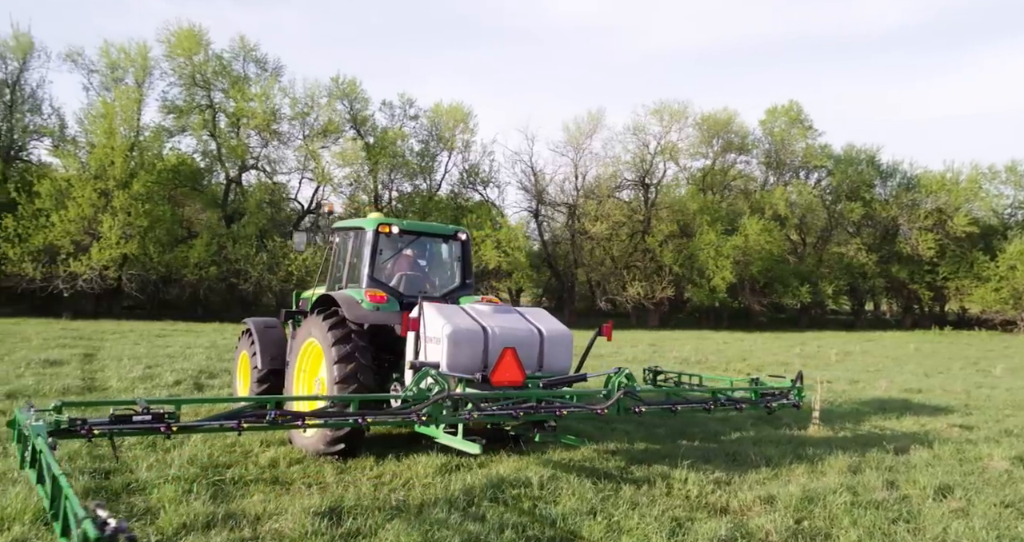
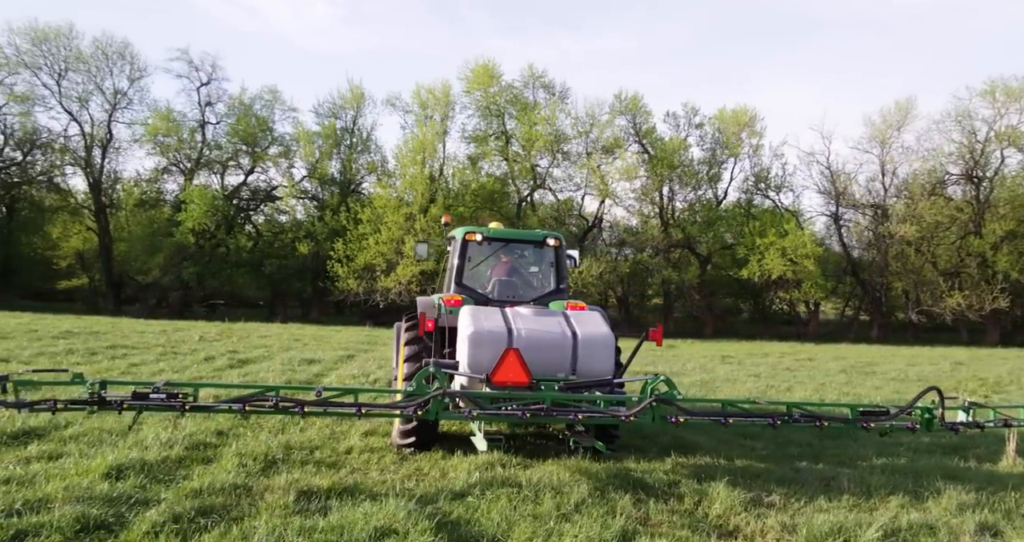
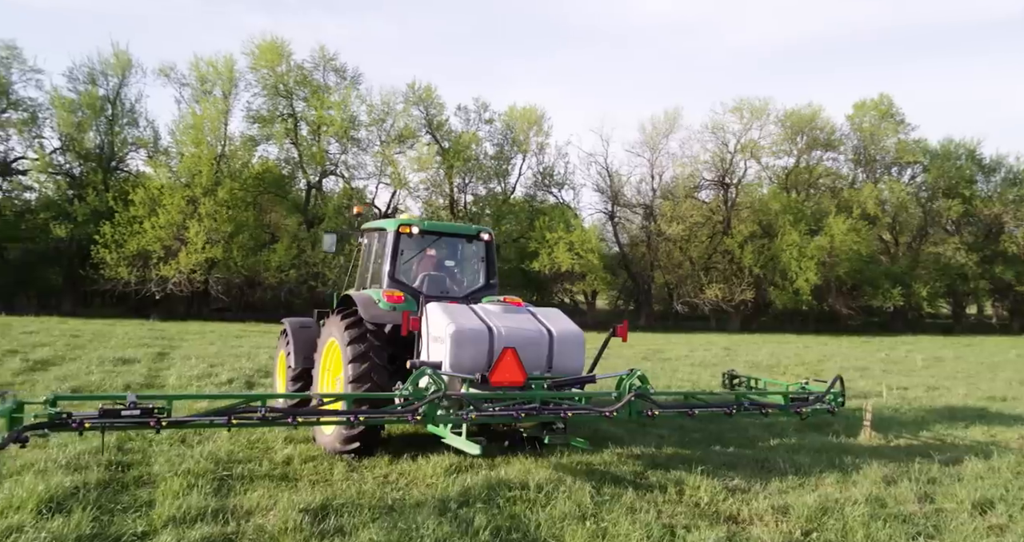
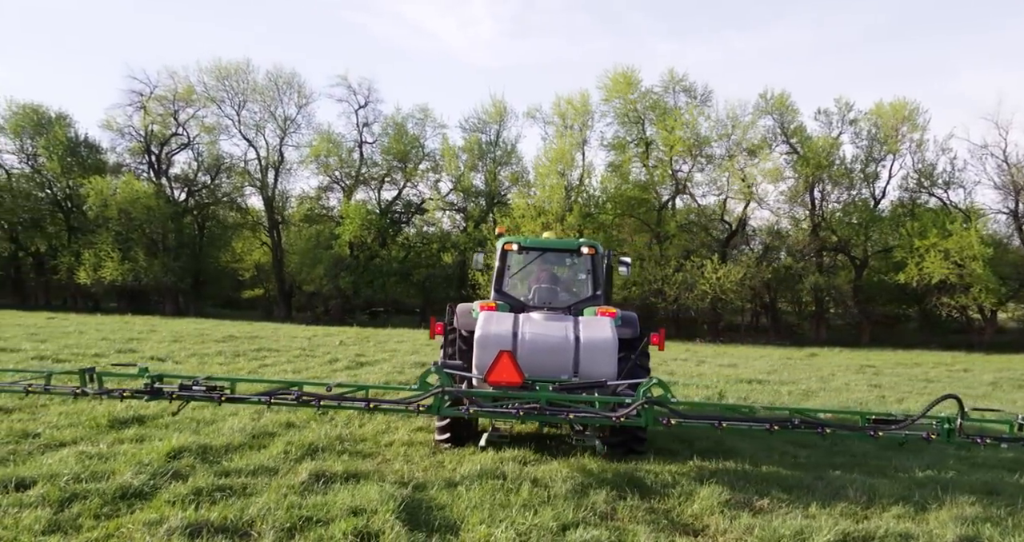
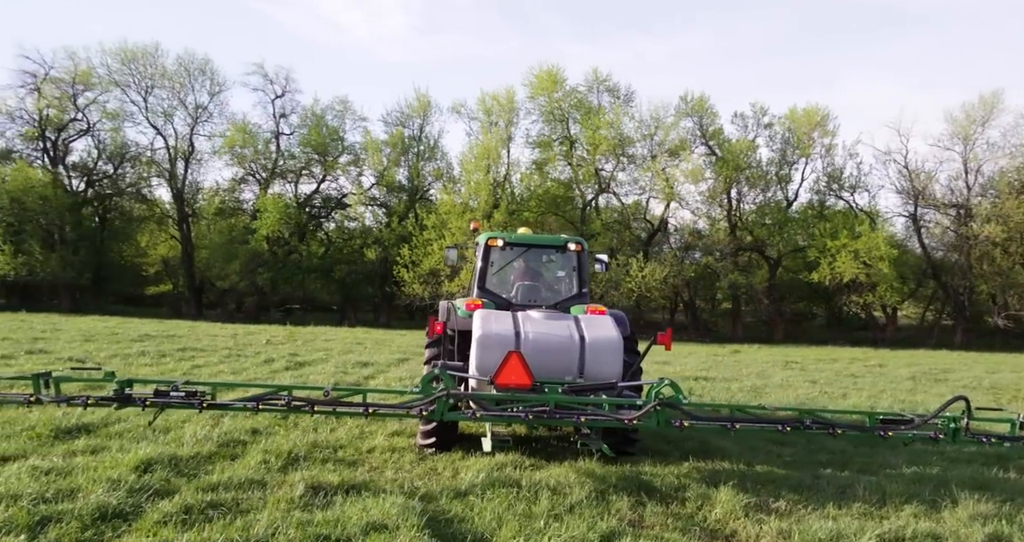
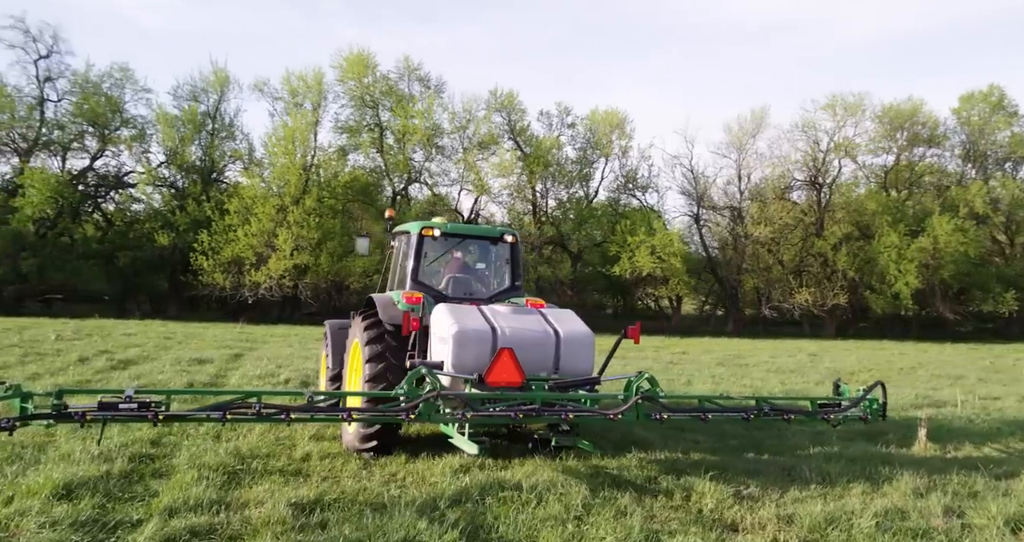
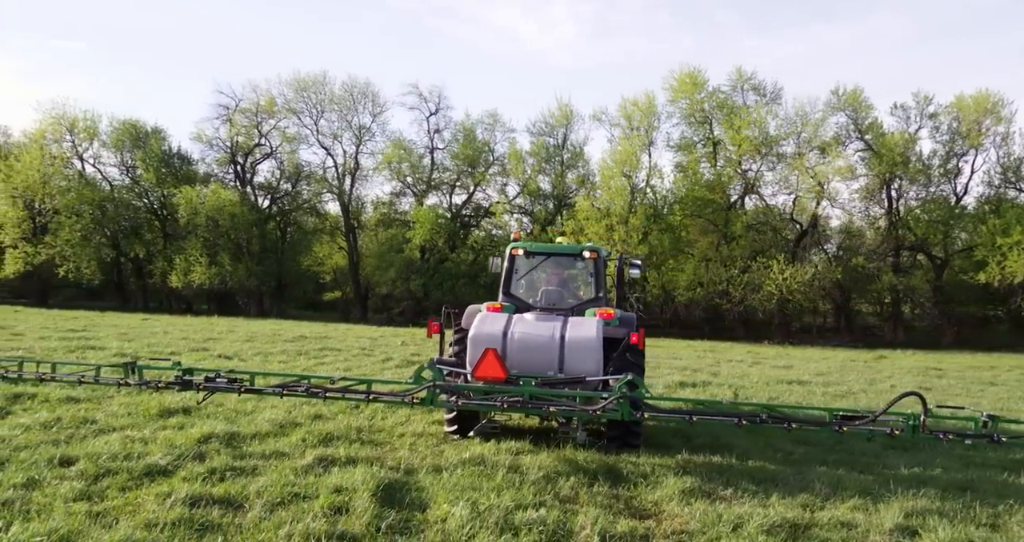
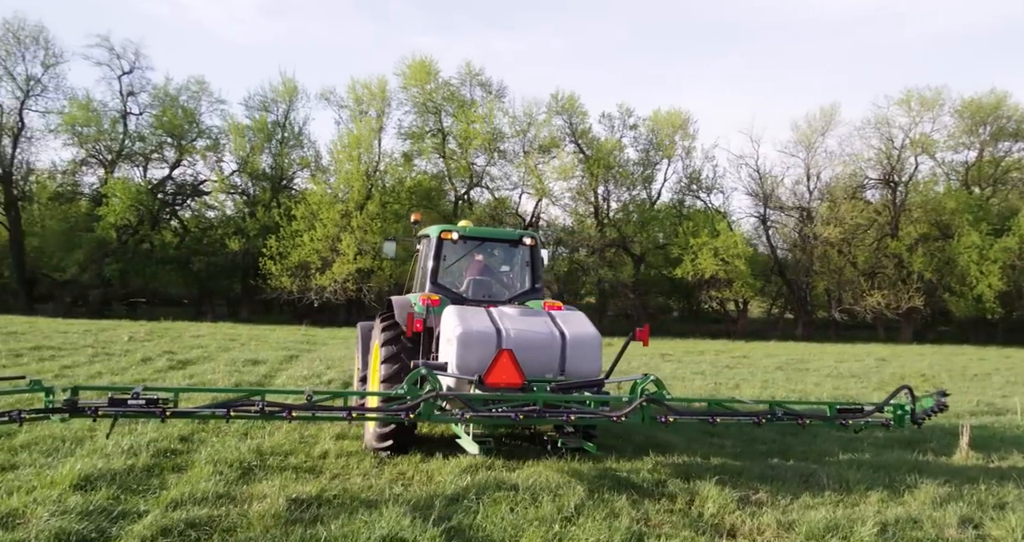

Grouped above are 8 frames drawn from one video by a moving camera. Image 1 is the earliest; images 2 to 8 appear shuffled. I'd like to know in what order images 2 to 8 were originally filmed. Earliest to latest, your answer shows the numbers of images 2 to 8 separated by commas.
3, 6, 8, 2, 5, 4, 7
